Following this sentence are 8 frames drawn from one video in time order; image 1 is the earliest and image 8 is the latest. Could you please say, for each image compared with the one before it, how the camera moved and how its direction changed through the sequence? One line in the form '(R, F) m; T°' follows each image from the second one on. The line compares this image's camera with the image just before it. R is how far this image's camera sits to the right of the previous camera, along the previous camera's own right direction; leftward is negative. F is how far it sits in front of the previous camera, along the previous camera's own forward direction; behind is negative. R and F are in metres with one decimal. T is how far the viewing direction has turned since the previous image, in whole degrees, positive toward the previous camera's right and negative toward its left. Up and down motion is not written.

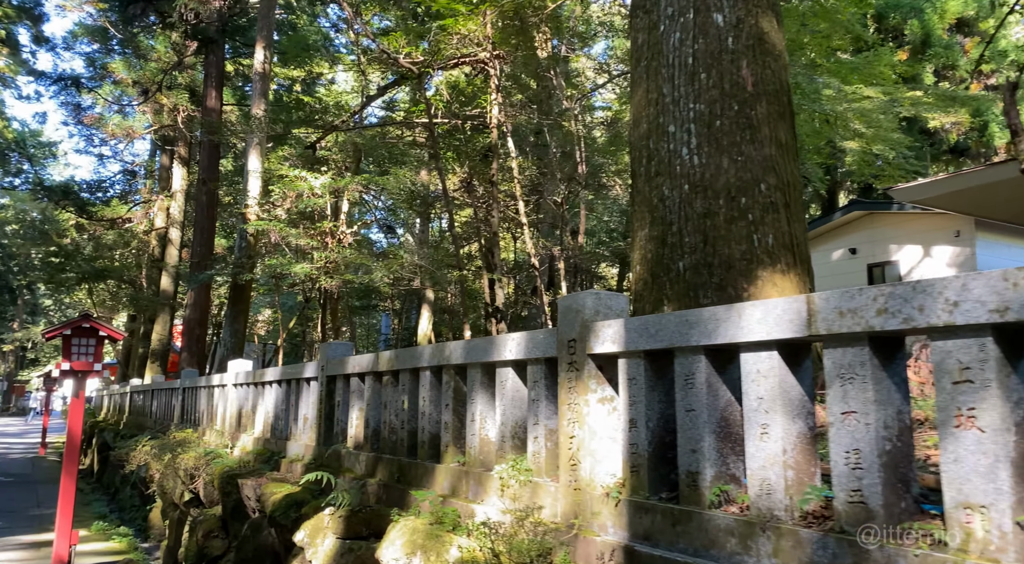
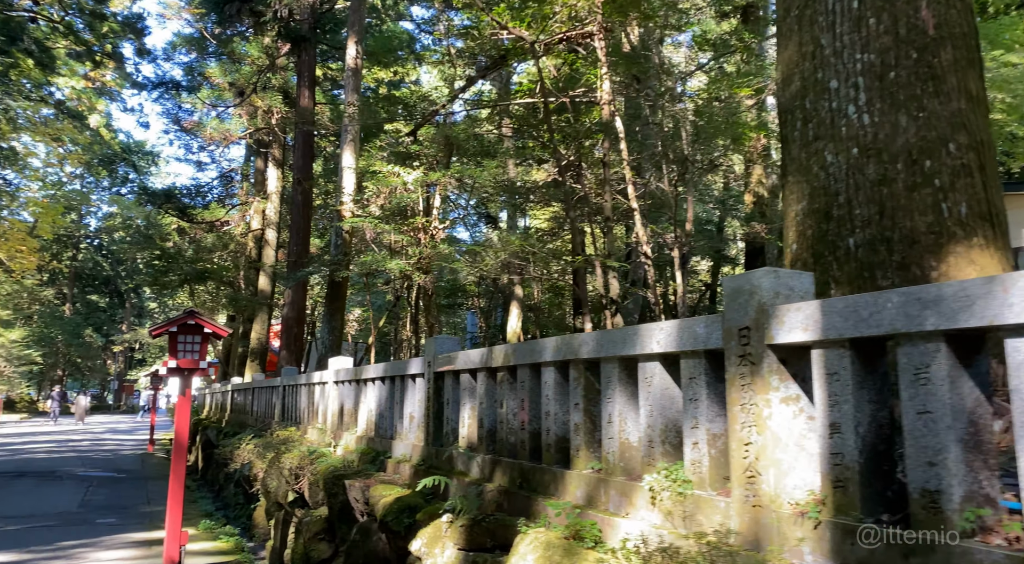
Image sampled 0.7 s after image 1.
(-0.1, +0.4) m; -5°
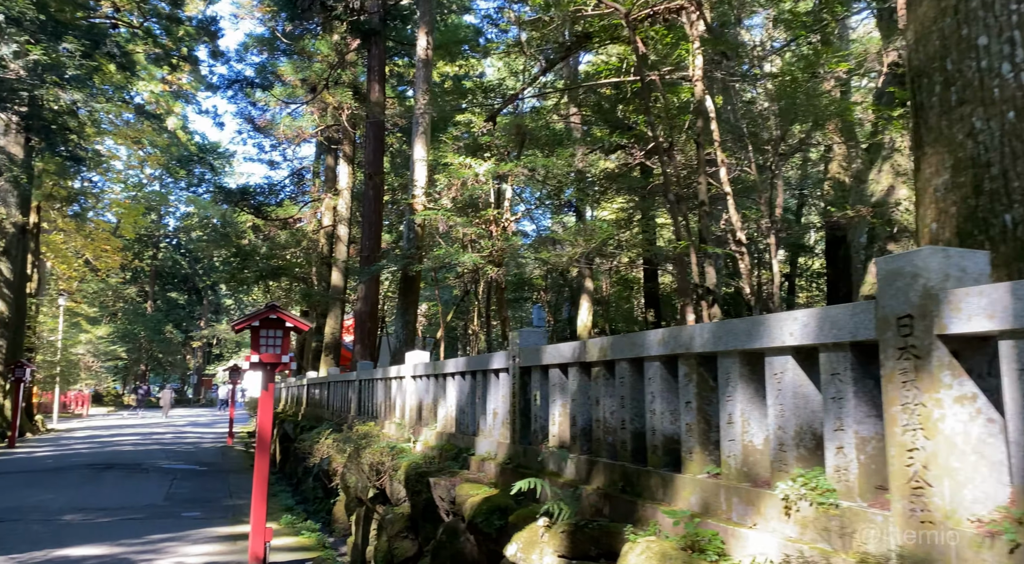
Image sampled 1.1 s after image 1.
(-0.1, +0.2) m; -4°
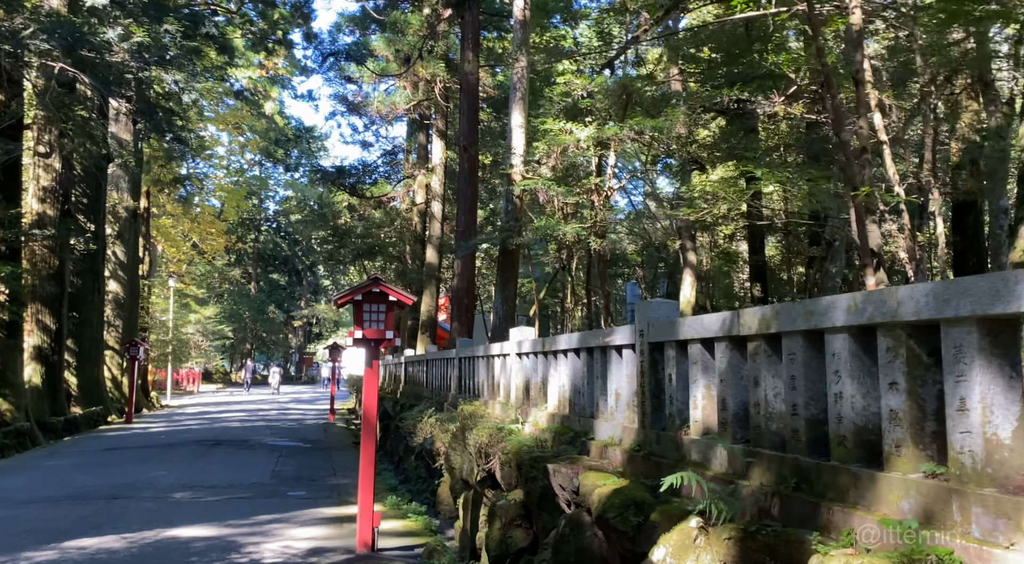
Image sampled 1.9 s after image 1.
(-0.1, +0.5) m; -5°
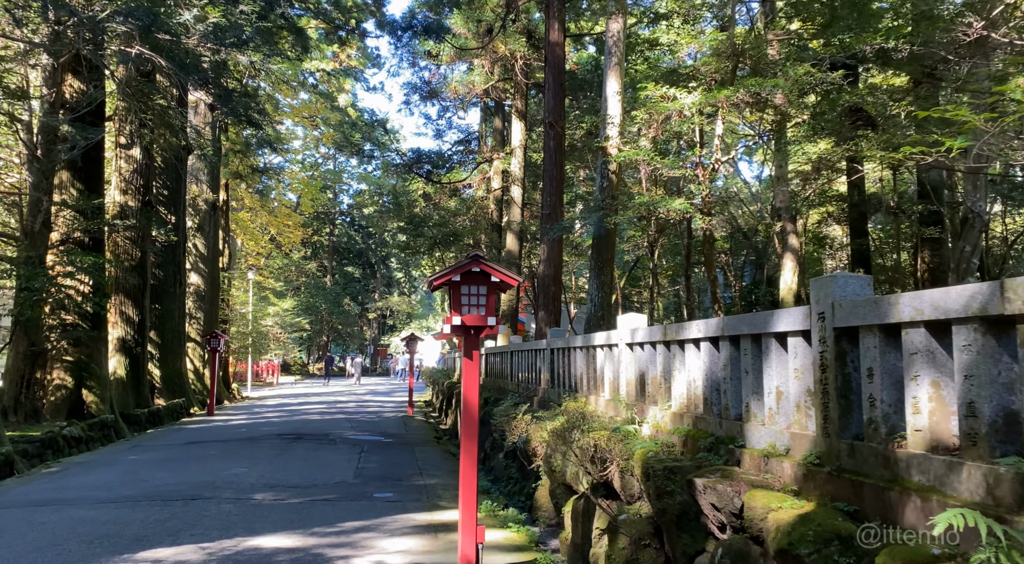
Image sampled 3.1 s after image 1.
(-0.3, +0.9) m; -4°
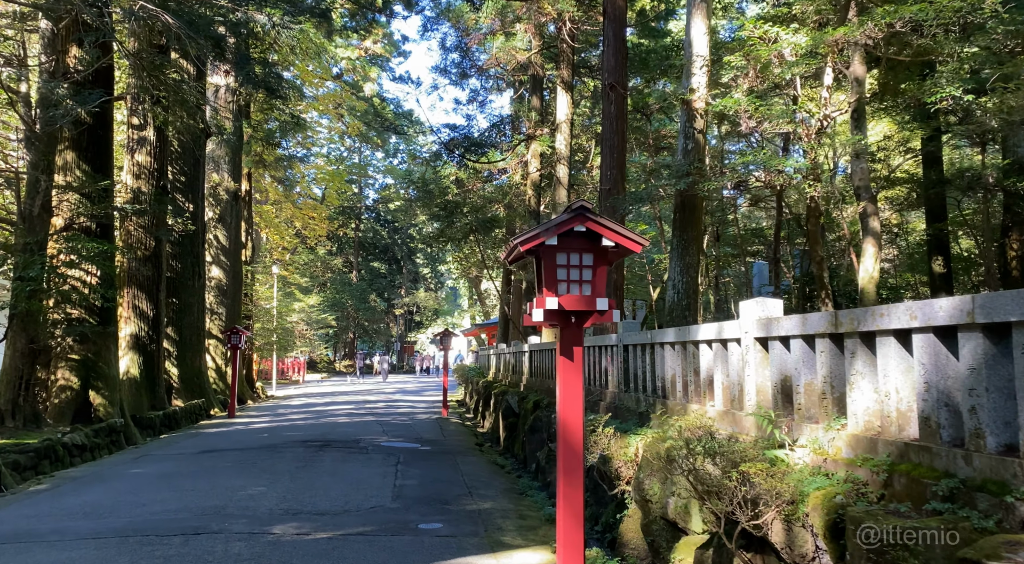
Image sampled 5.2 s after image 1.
(-0.4, +1.8) m; -1°
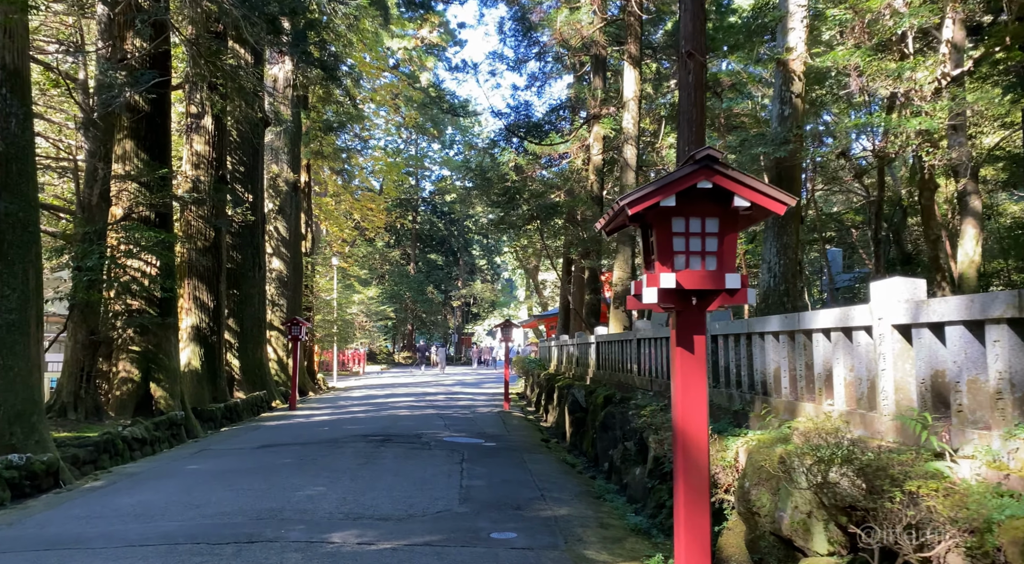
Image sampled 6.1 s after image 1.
(-0.2, +0.6) m; -3°
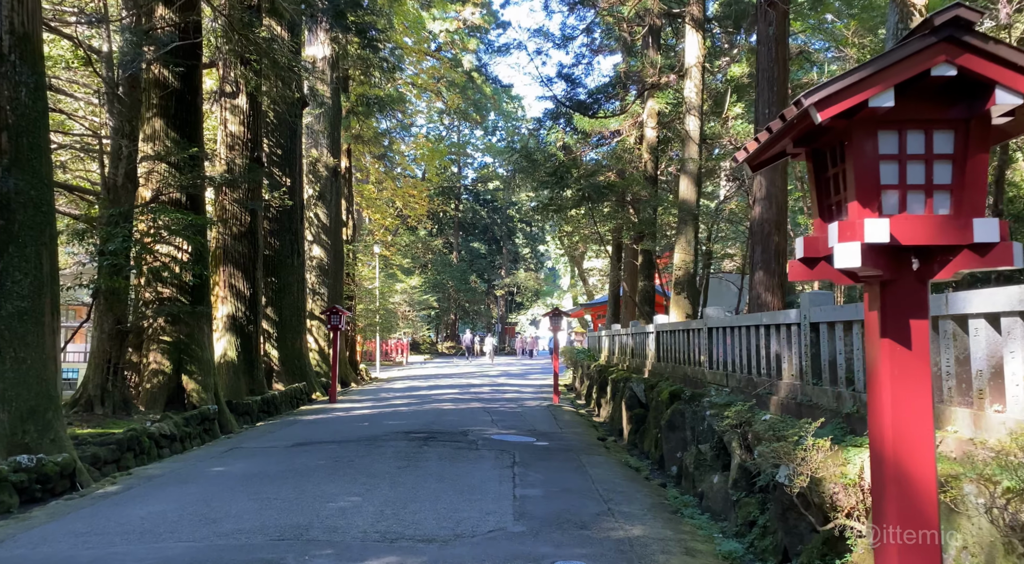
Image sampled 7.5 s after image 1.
(-0.2, +1.1) m; -2°
